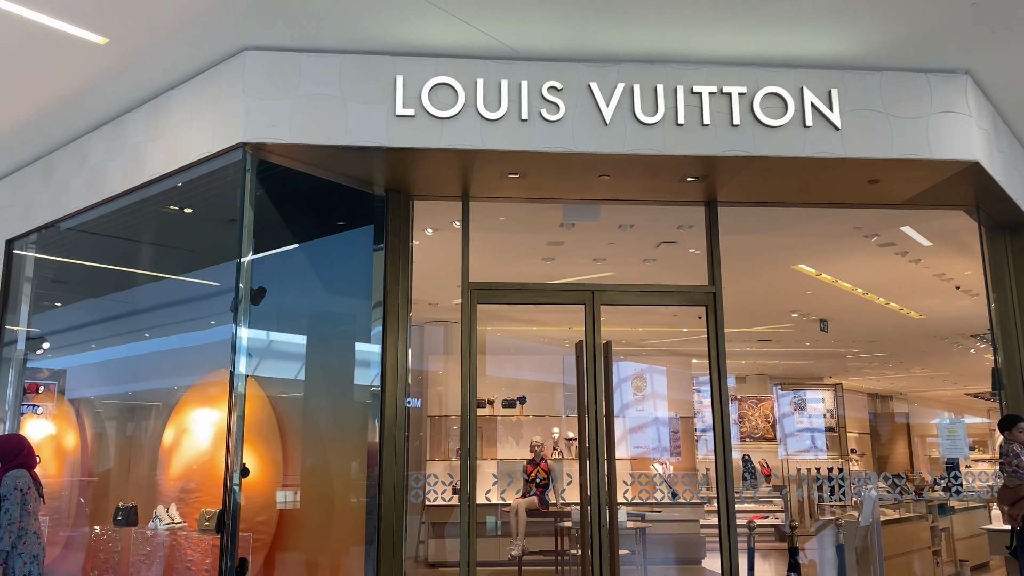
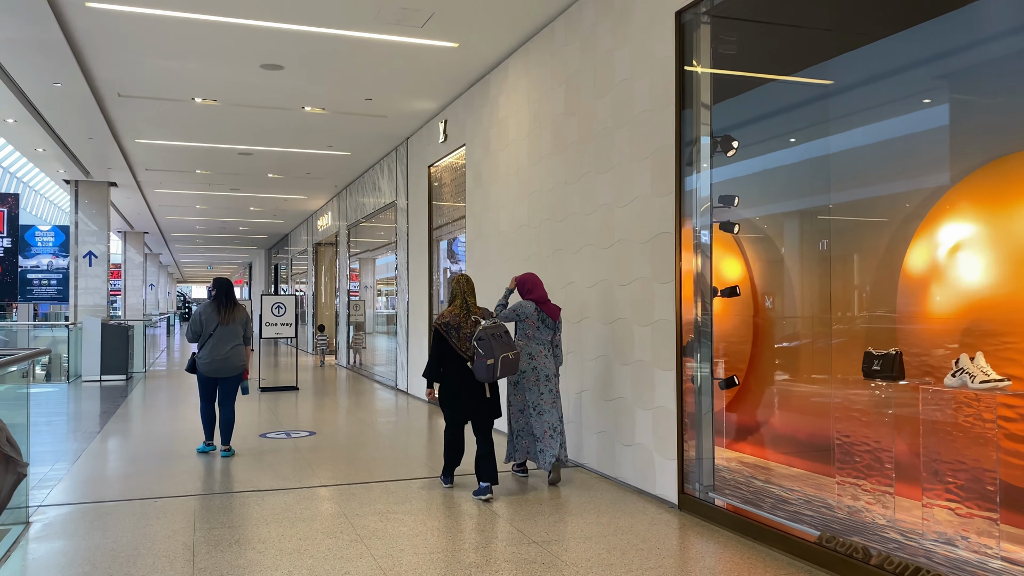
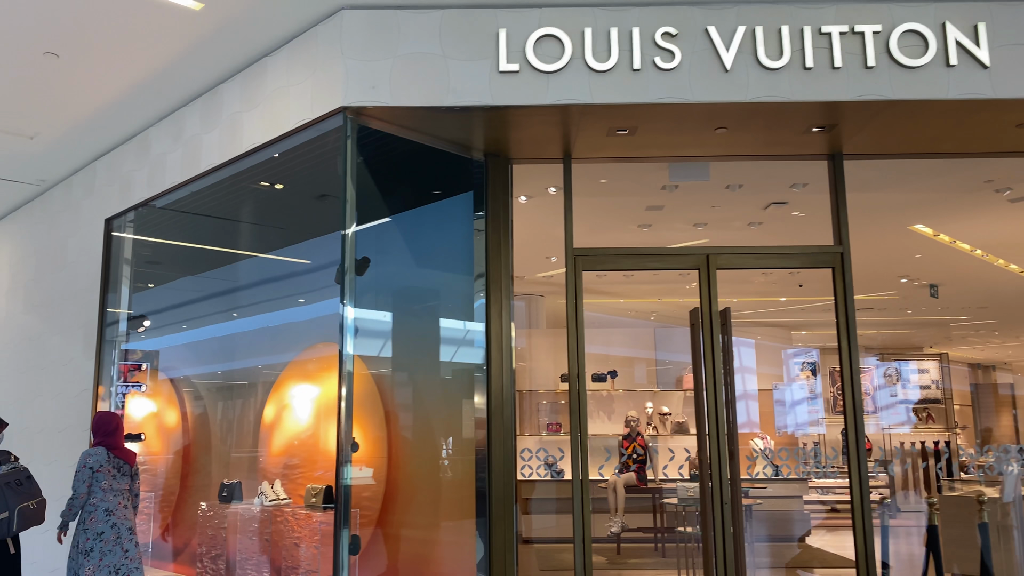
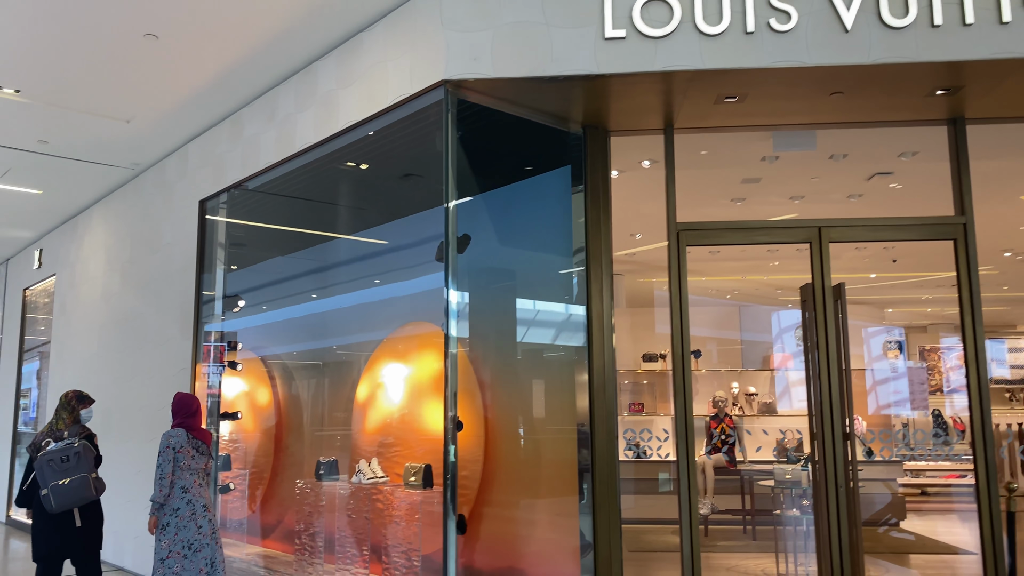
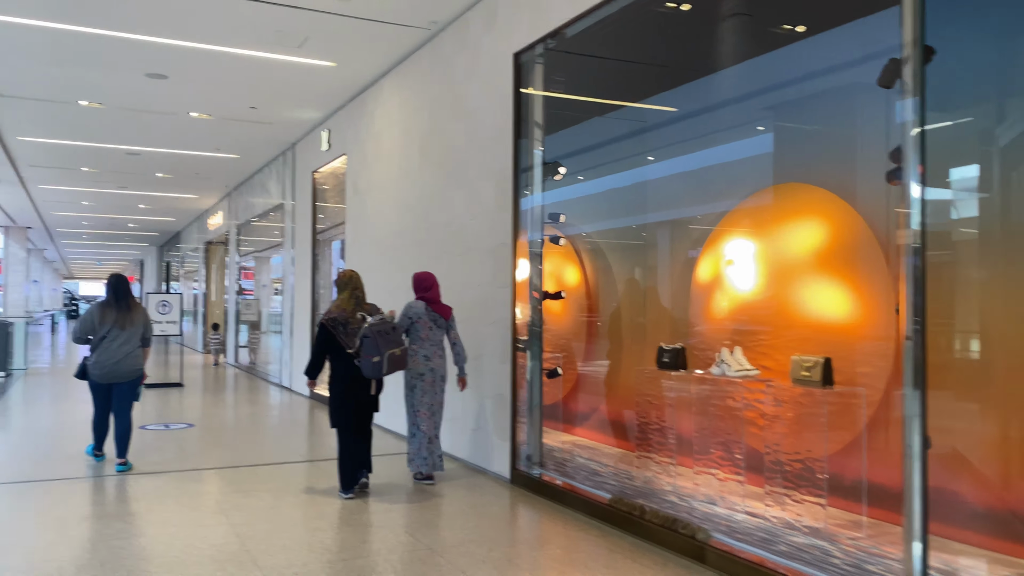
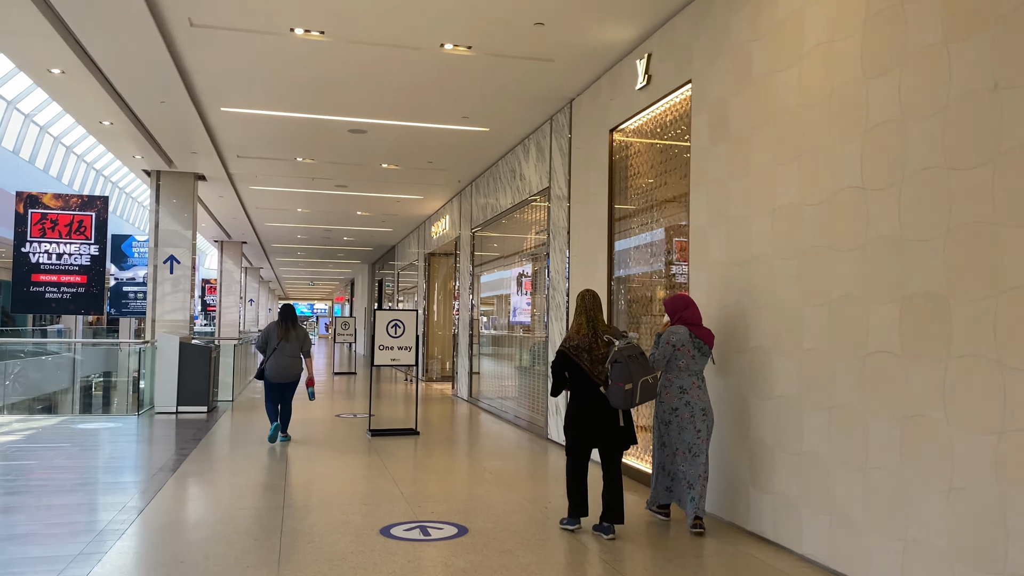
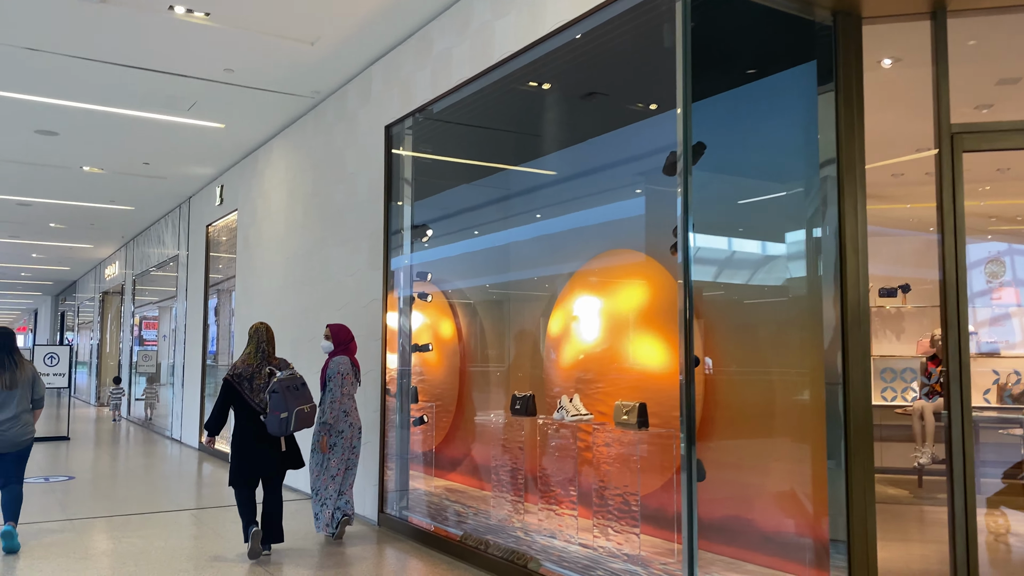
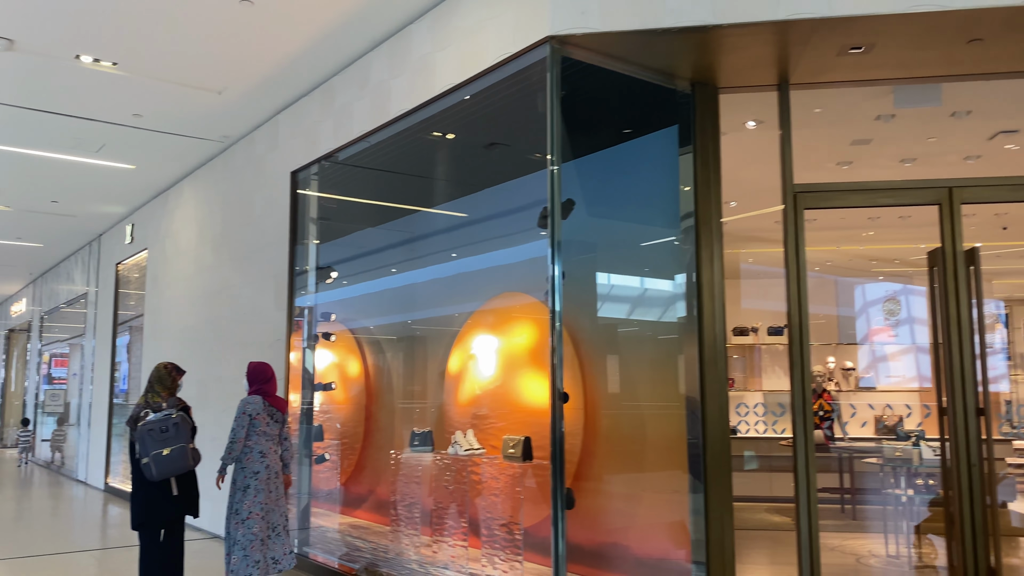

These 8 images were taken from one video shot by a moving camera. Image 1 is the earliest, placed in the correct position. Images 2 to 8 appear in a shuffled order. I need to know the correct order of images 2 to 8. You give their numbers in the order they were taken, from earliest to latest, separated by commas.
3, 4, 8, 7, 5, 2, 6
